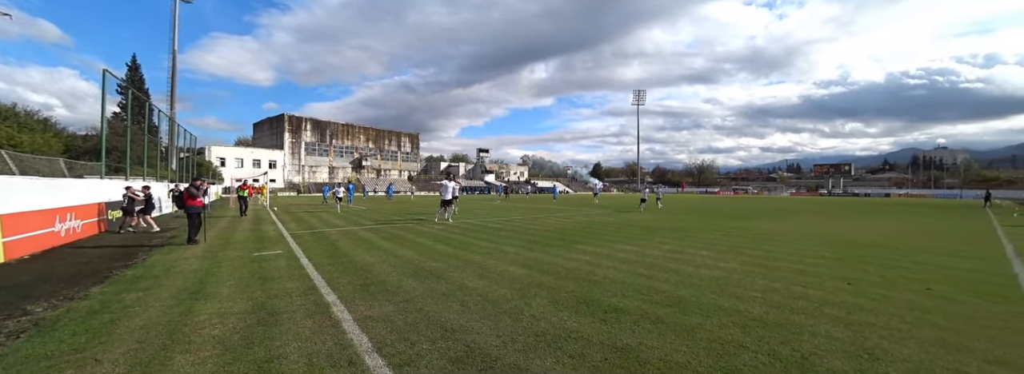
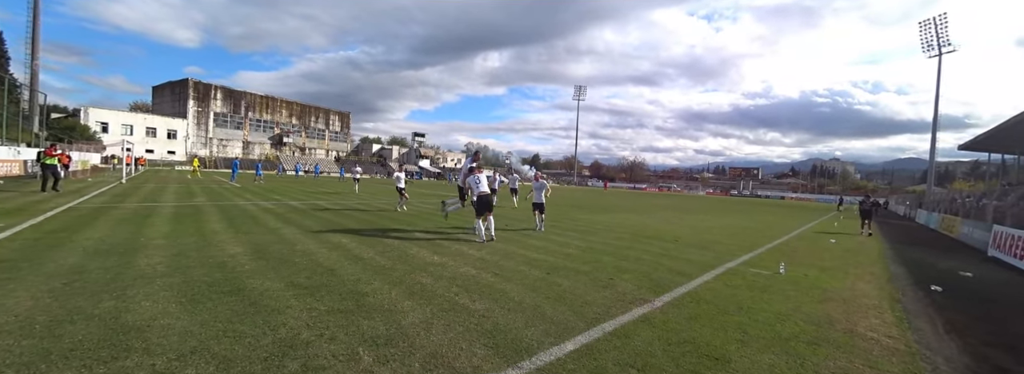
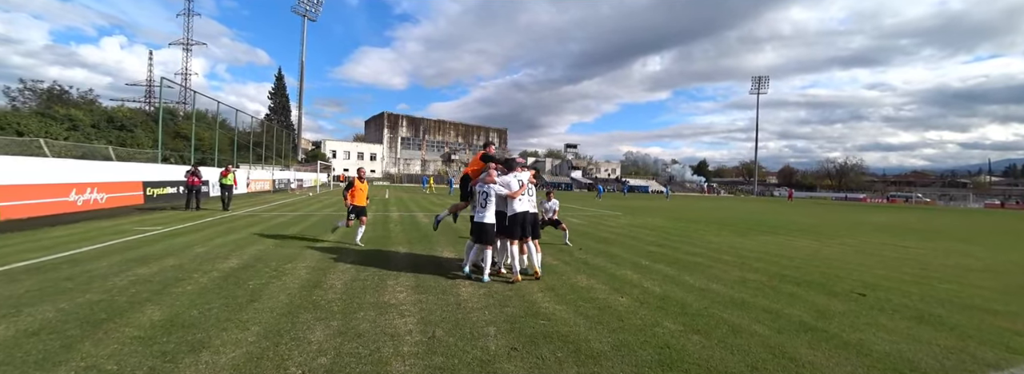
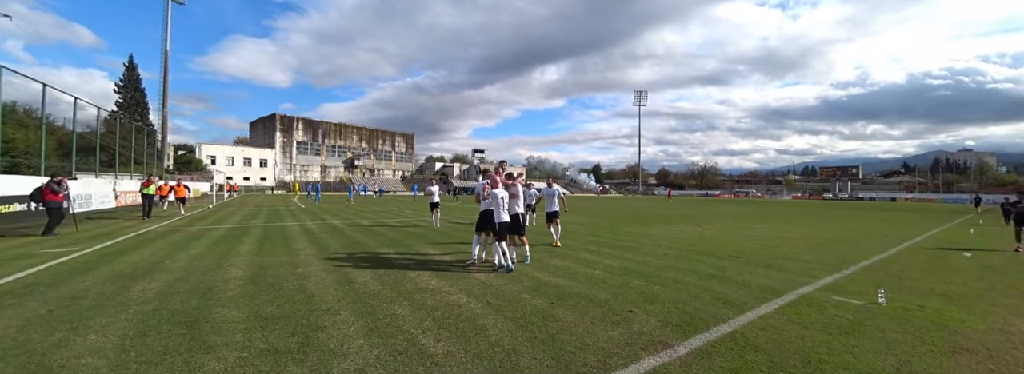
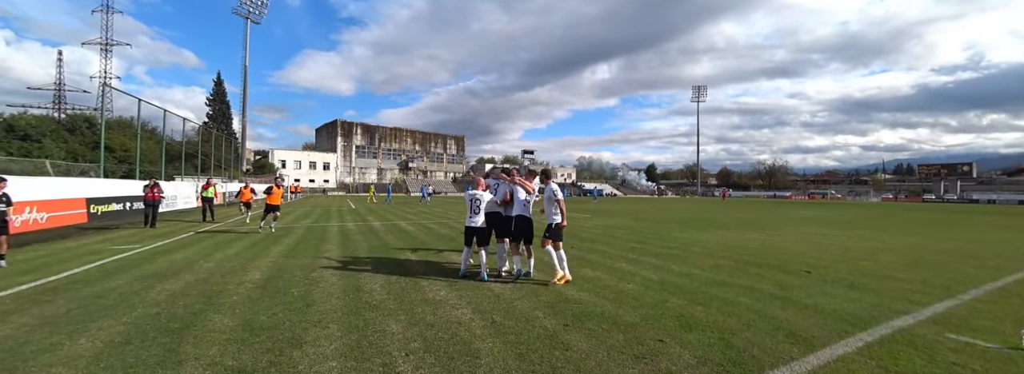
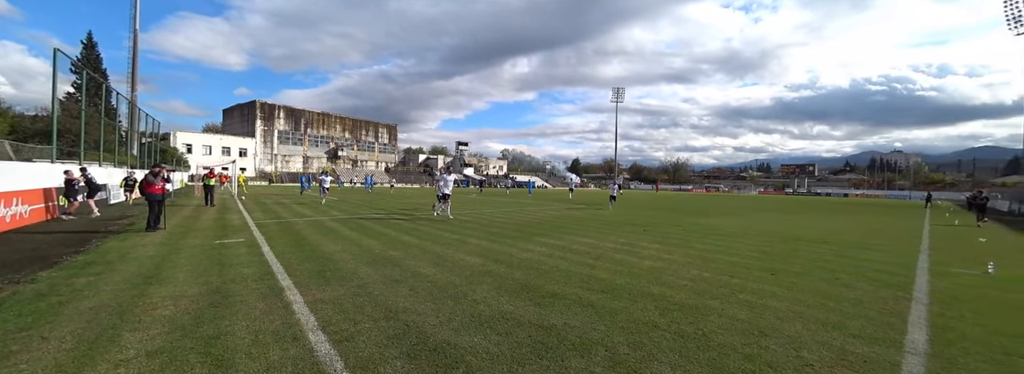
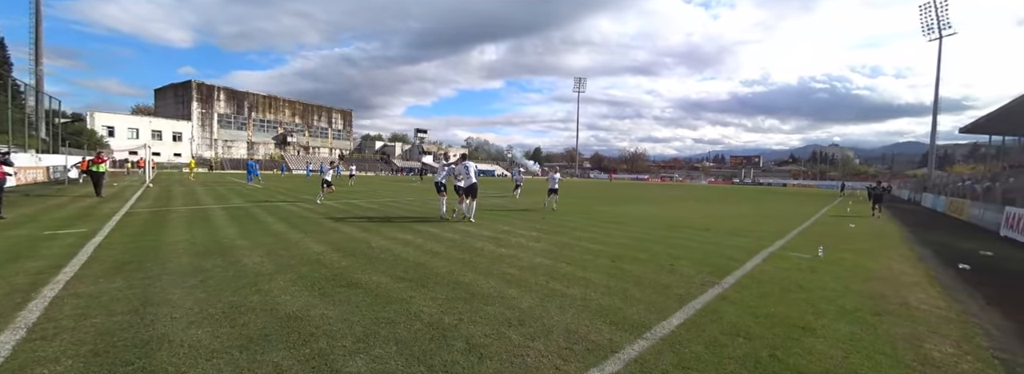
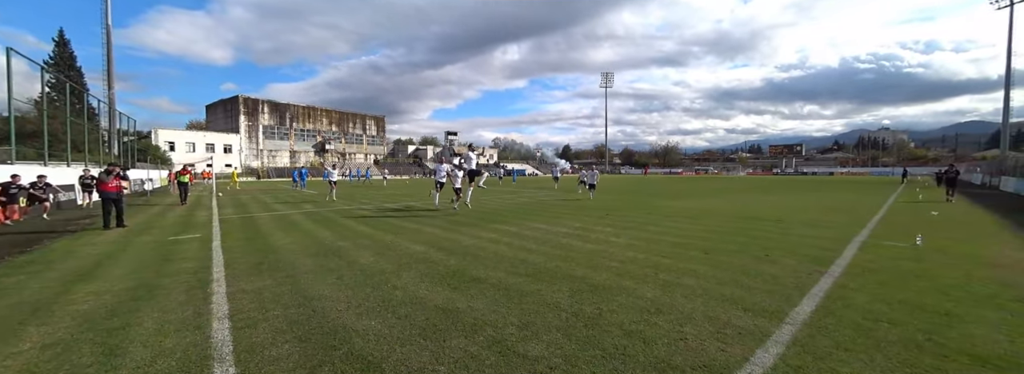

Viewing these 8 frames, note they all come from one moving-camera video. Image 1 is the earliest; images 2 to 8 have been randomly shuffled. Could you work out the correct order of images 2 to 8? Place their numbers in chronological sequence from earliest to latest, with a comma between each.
6, 8, 7, 2, 4, 5, 3
